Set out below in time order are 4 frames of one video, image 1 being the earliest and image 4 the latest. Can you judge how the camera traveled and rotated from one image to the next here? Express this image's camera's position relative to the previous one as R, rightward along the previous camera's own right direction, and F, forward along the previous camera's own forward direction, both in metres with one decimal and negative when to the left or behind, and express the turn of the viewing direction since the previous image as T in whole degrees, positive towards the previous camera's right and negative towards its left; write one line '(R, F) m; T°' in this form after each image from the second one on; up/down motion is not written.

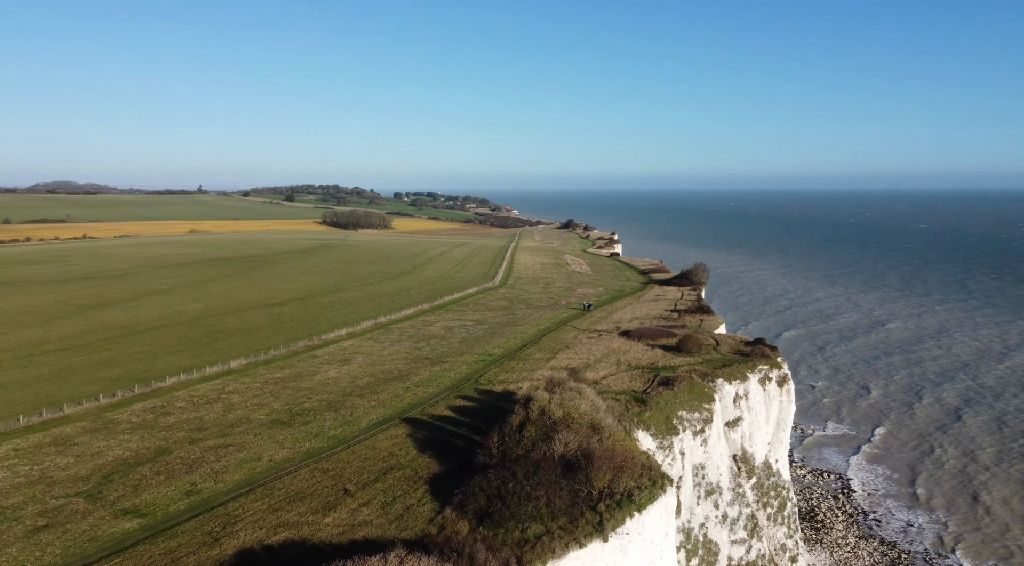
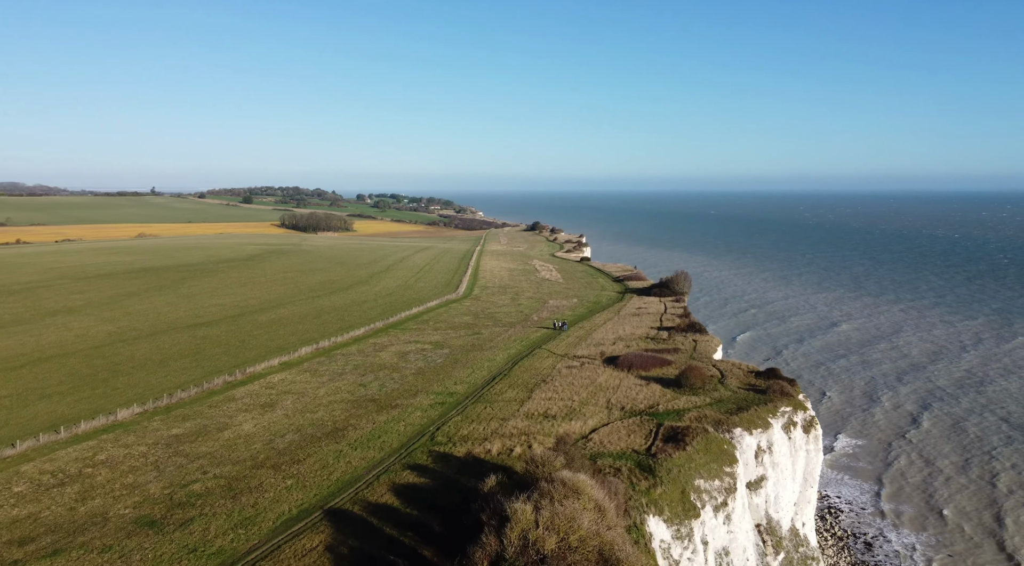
(0.0, +6.8) m; +3°
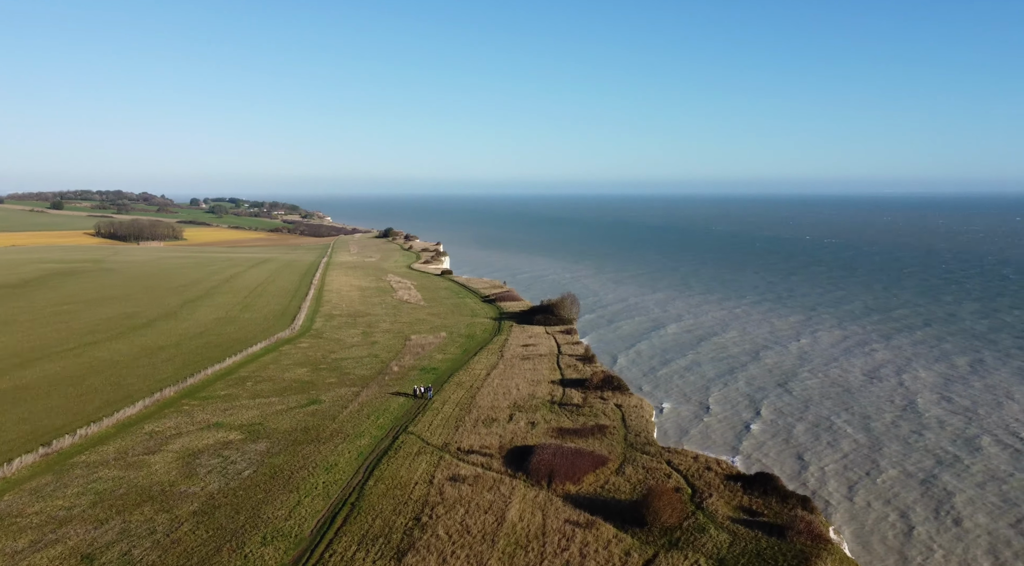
(+0.2, +12.9) m; +11°
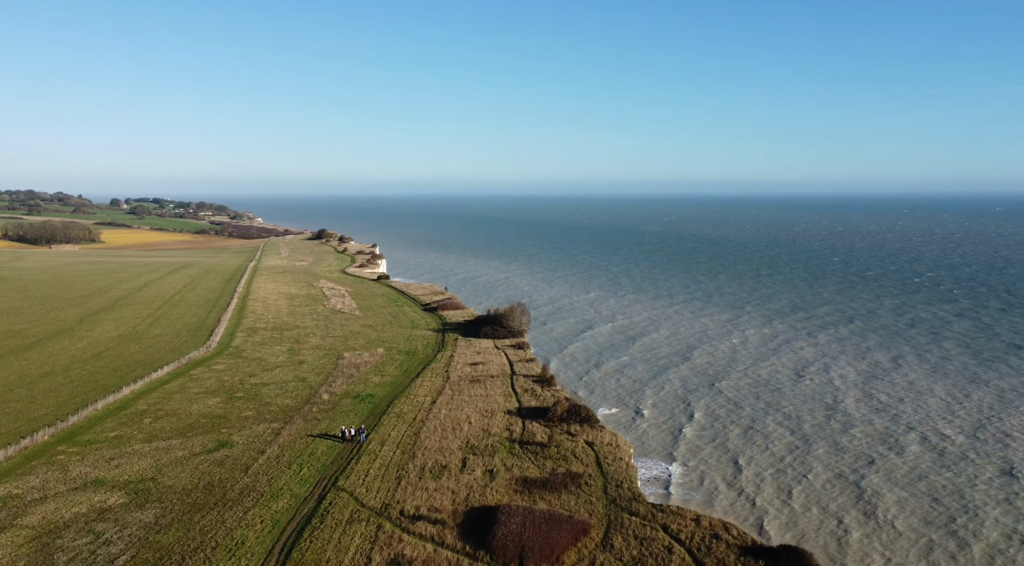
(-0.5, +5.0) m; +5°
